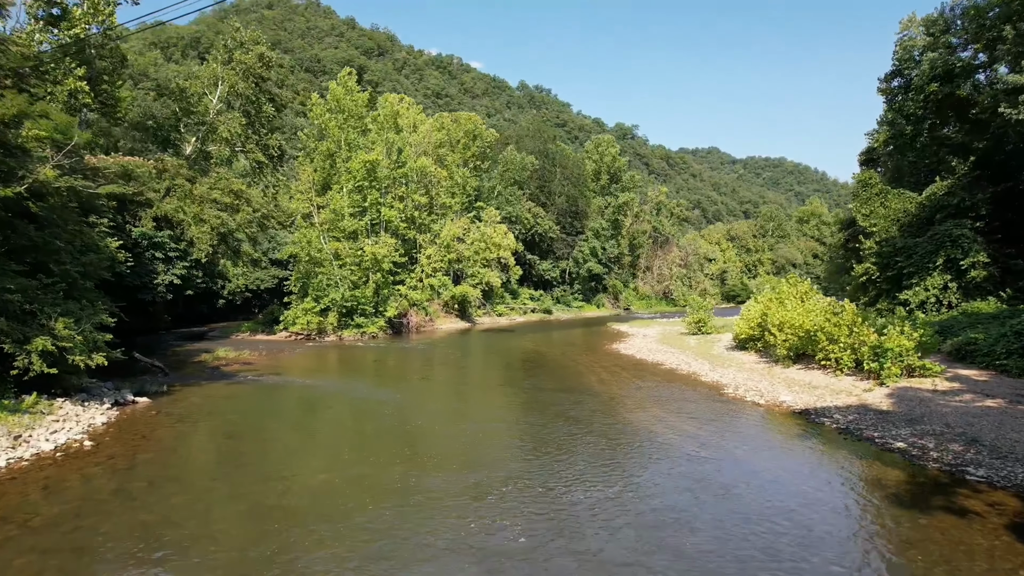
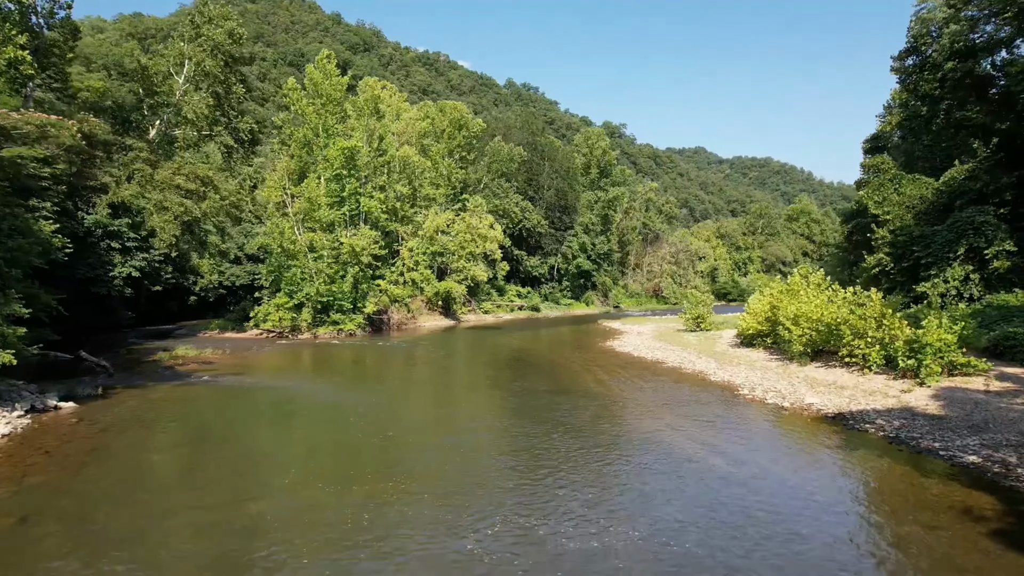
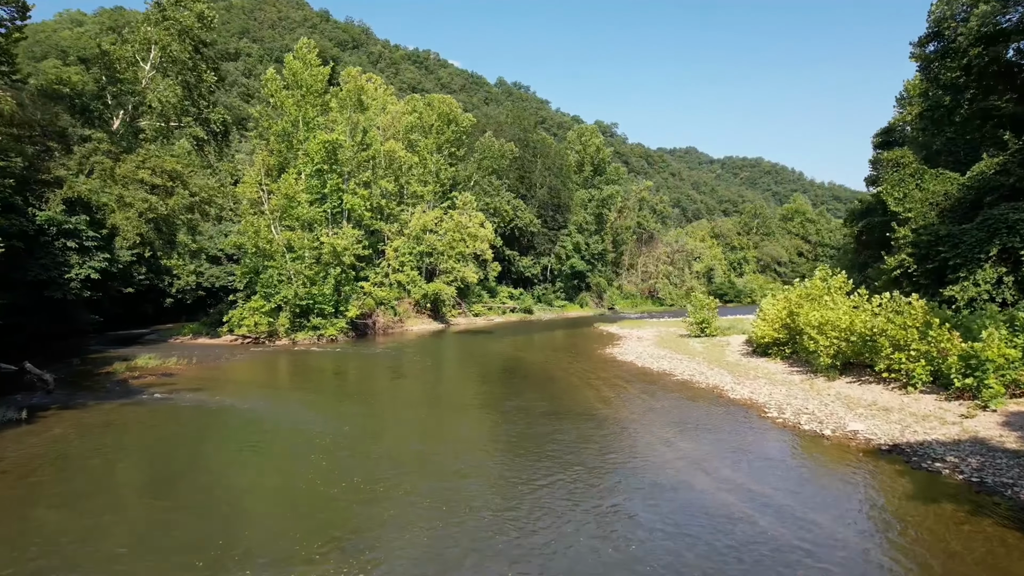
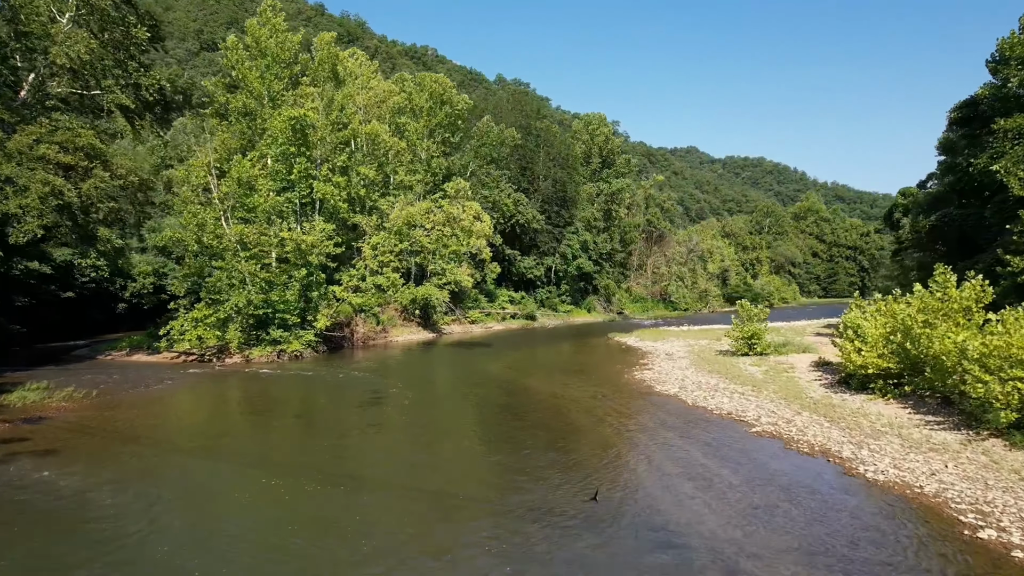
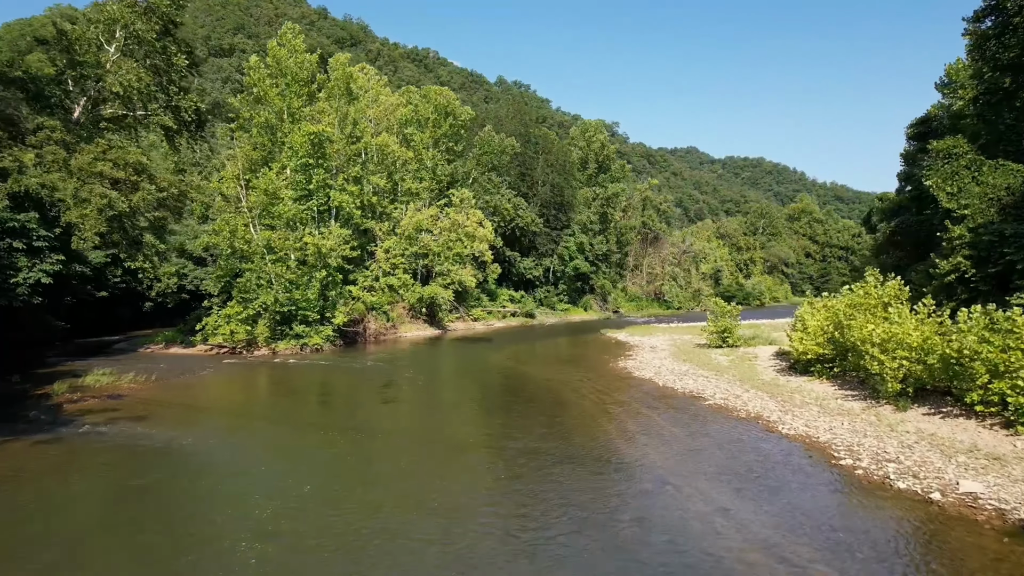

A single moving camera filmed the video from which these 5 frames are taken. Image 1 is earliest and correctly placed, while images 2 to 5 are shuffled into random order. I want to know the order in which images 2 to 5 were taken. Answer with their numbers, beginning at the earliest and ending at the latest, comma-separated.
2, 3, 5, 4
